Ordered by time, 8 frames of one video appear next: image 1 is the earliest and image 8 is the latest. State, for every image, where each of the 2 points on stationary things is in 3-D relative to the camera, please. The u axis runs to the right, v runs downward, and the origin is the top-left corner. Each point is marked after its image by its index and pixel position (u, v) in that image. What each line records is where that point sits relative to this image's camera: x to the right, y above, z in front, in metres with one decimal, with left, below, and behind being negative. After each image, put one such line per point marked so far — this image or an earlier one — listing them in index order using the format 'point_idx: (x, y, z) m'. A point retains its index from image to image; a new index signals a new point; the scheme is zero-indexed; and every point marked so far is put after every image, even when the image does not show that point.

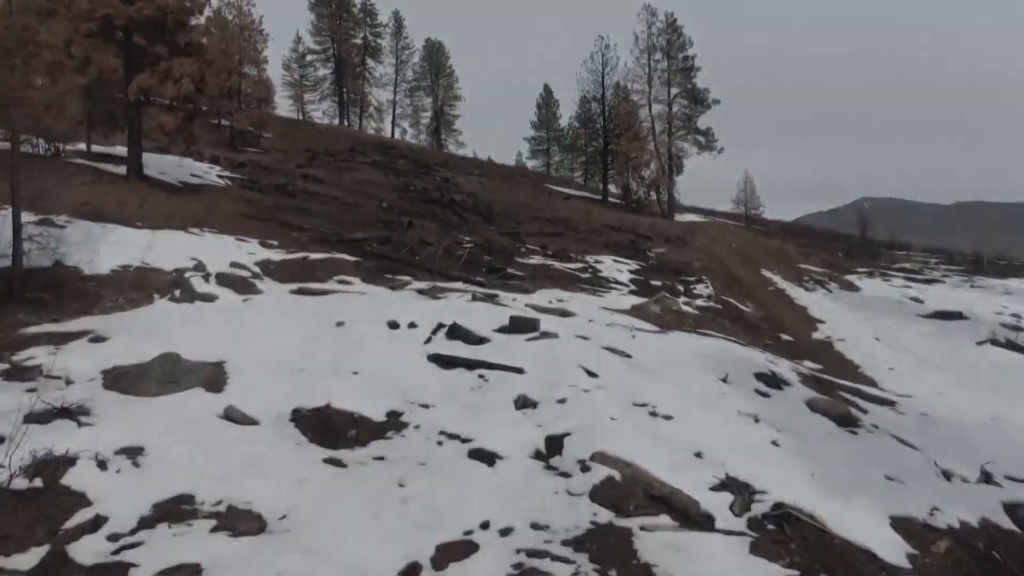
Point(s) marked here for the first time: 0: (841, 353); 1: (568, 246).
0: (+5.9, -1.2, +11.1) m
1: (+1.6, +1.2, +17.9) m
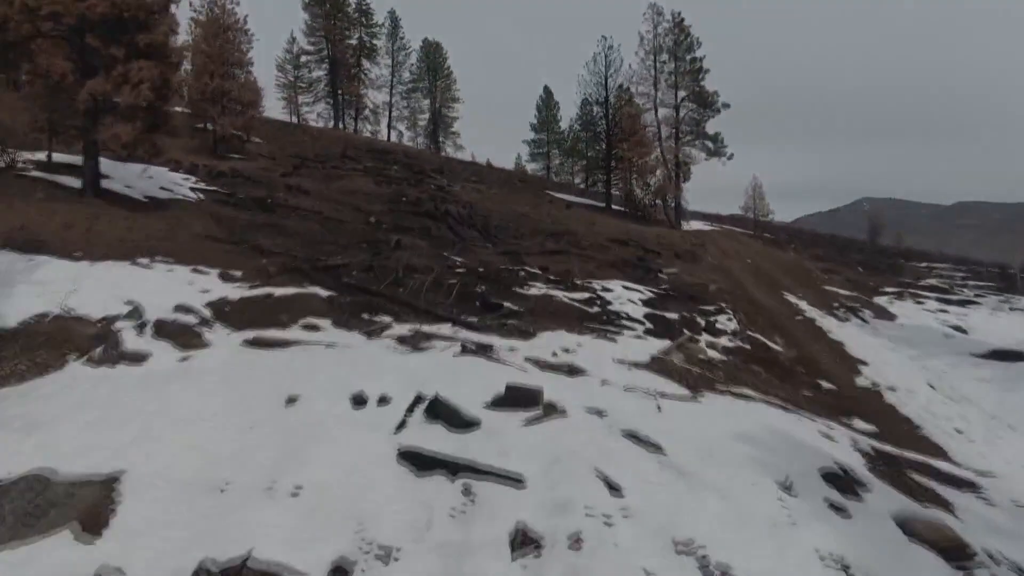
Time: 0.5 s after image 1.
0: (+5.9, -1.8, +9.6) m
1: (+1.6, +0.6, +16.3) m
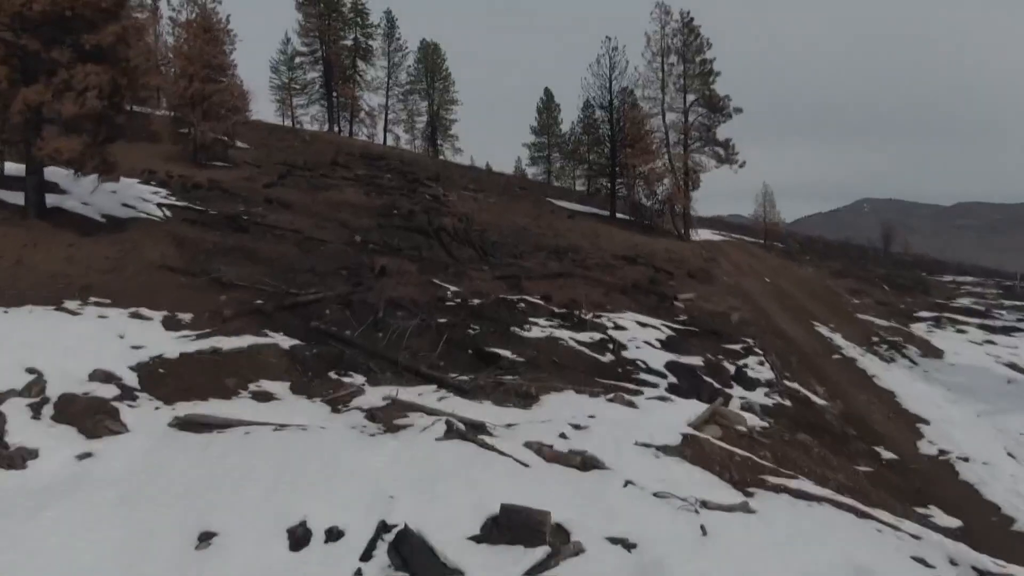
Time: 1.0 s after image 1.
0: (+5.9, -2.5, +7.9) m
1: (+1.5, -0.1, +14.6) m
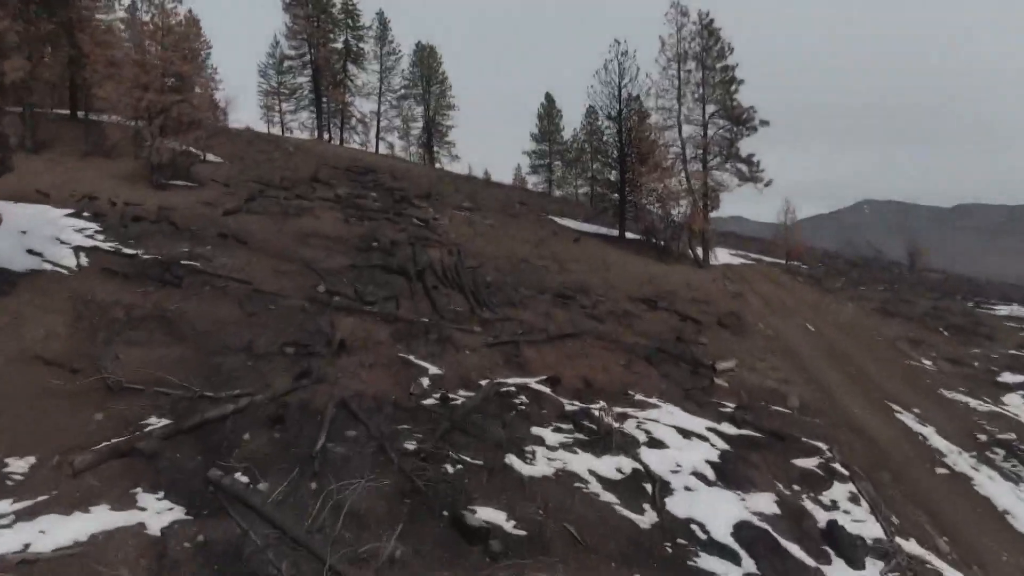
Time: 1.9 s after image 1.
0: (+5.8, -3.9, +4.8) m
1: (+1.5, -1.5, +11.6) m
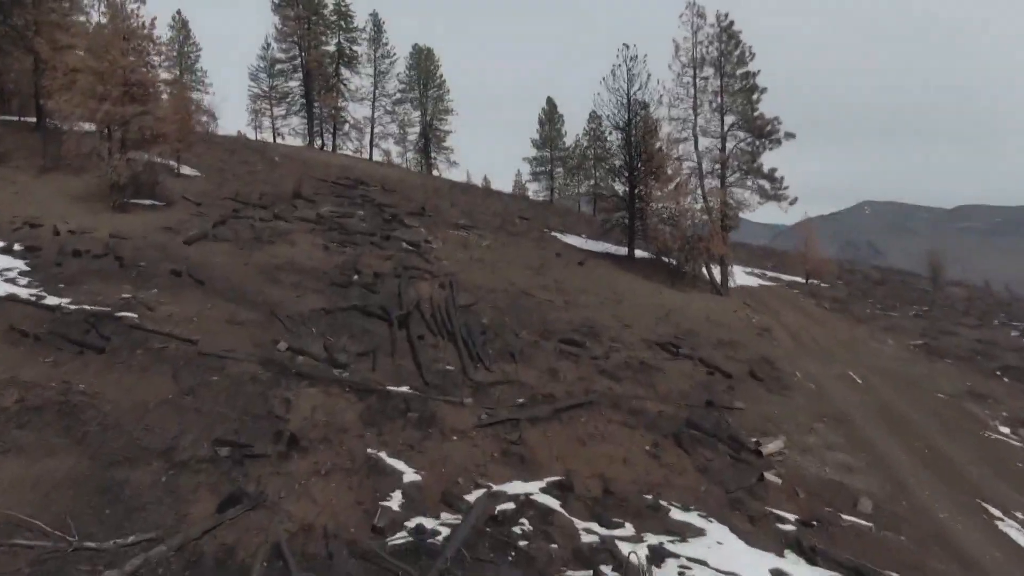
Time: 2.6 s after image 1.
0: (+5.8, -4.9, +2.5) m
1: (+1.5, -2.6, +9.3) m
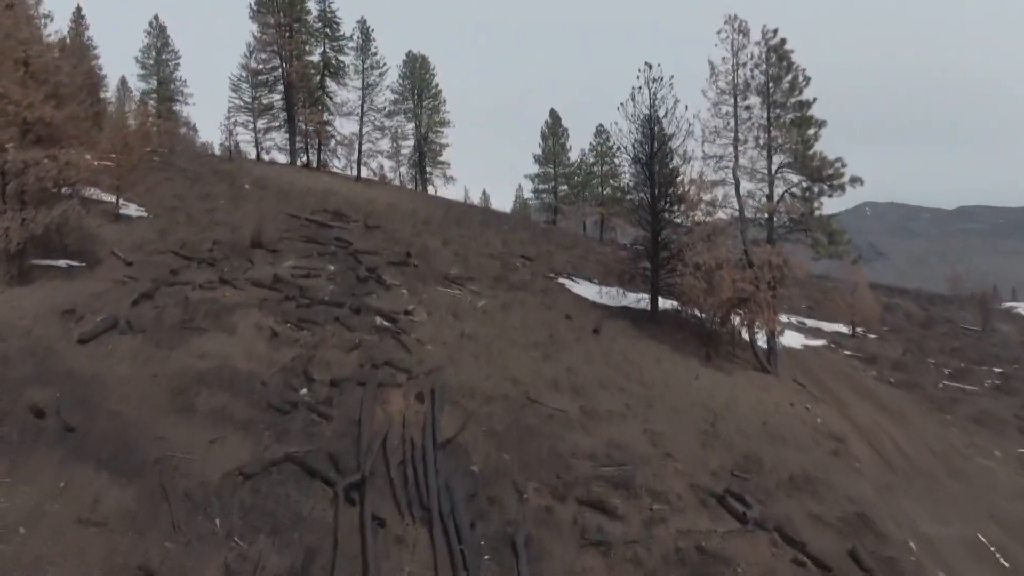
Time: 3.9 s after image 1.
0: (+5.8, -7.3, -1.8) m
1: (+1.5, -4.9, +5.0) m
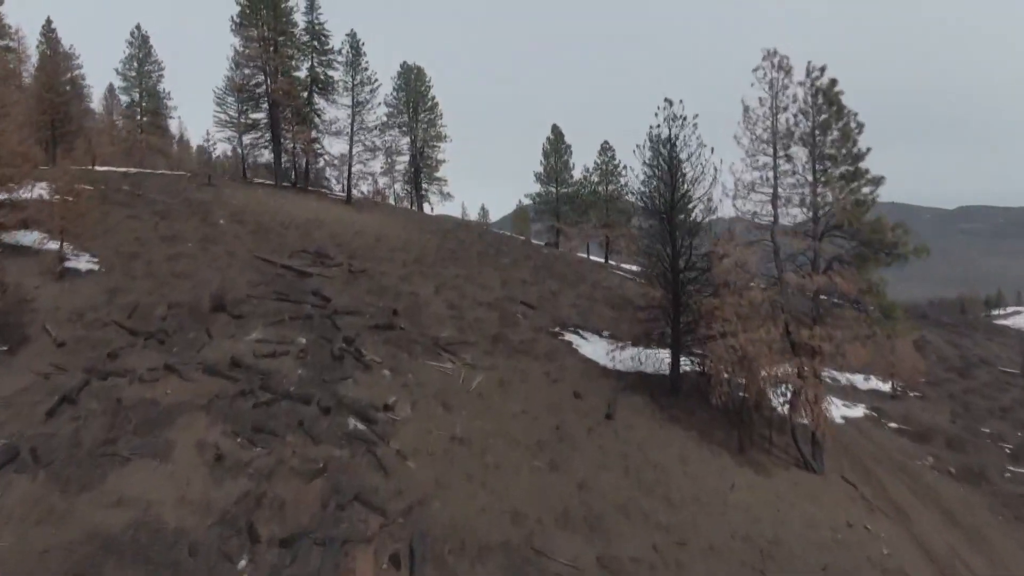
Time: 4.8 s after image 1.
0: (+5.8, -9.6, -4.6) m
1: (+1.5, -7.2, +2.1) m
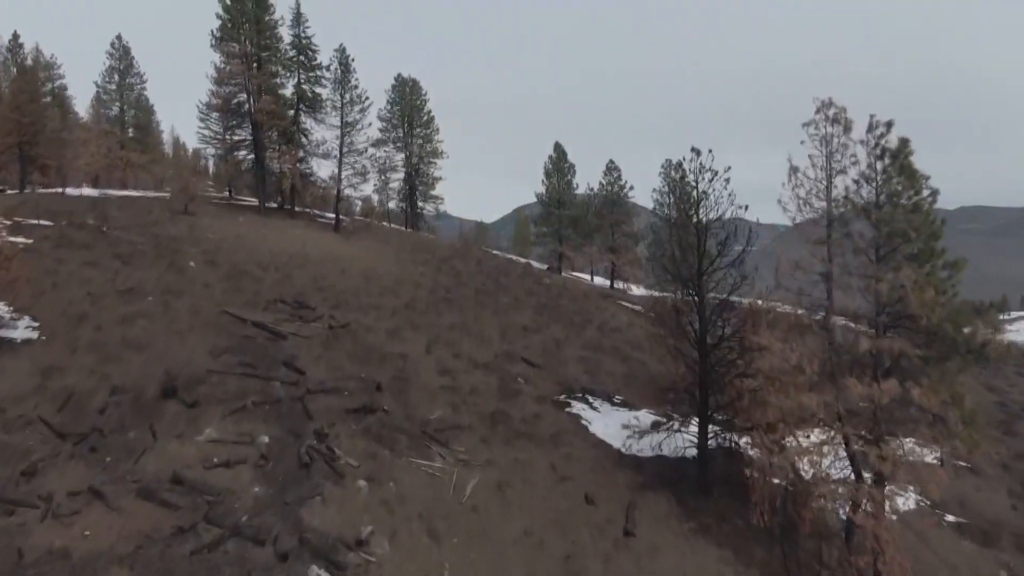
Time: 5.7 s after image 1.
0: (+5.9, -11.8, -7.4) m
1: (+1.5, -9.4, -0.7) m
